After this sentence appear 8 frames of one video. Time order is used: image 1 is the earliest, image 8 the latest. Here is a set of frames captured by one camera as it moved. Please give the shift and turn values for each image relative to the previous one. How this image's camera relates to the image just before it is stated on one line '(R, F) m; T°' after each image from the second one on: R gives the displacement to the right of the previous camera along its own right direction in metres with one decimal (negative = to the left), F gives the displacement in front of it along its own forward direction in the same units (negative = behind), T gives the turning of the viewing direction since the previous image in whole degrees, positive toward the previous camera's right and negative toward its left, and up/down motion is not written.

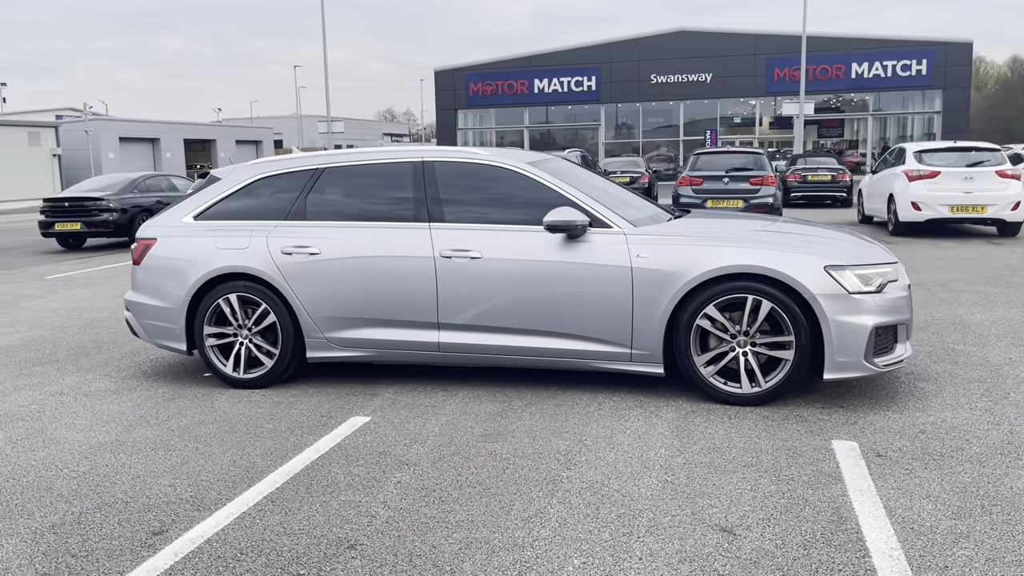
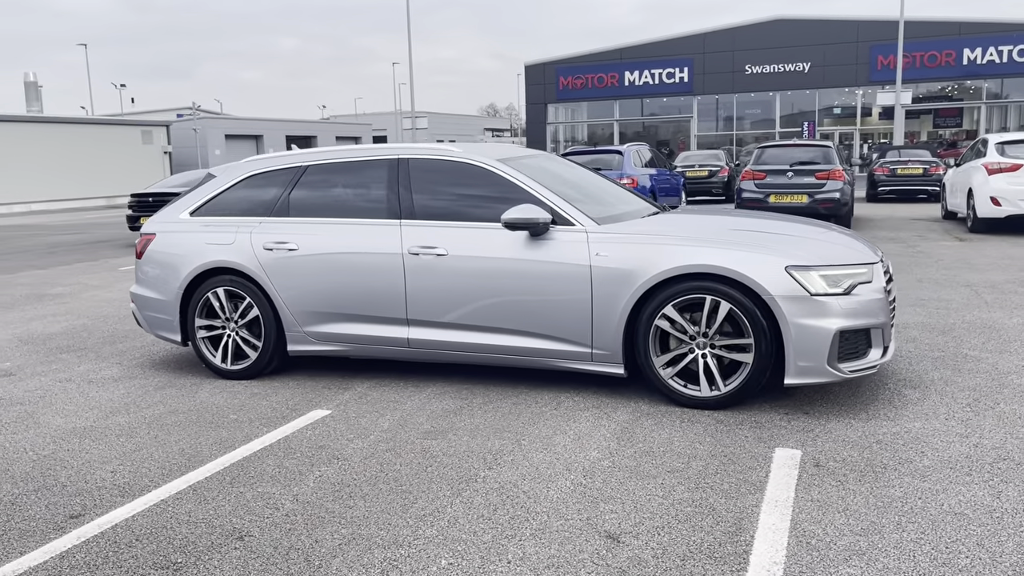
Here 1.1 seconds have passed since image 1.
(+0.8, +0.1) m; -6°
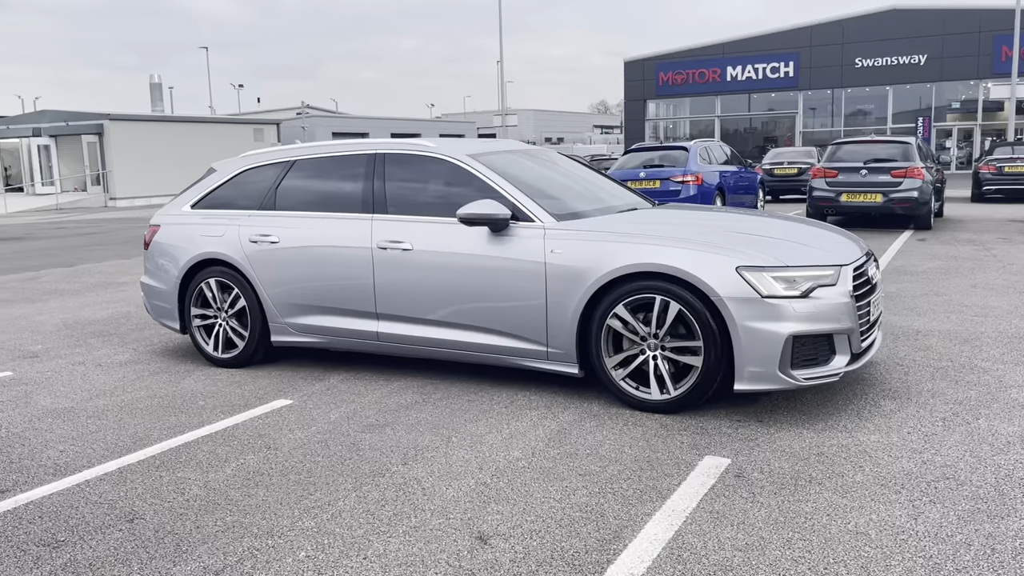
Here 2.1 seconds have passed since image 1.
(+0.8, +0.1) m; -7°
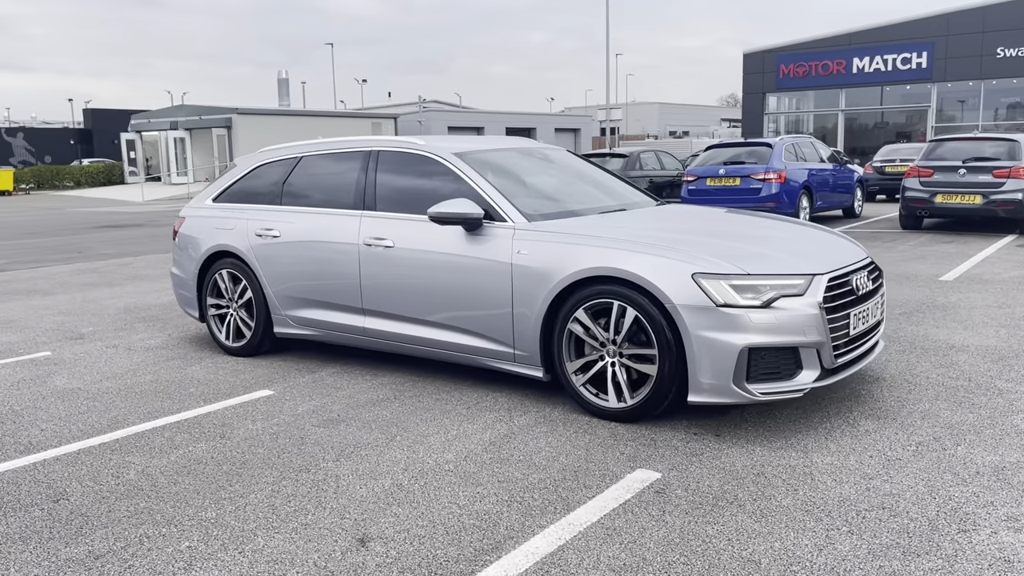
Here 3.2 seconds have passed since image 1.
(+0.8, +0.1) m; -8°
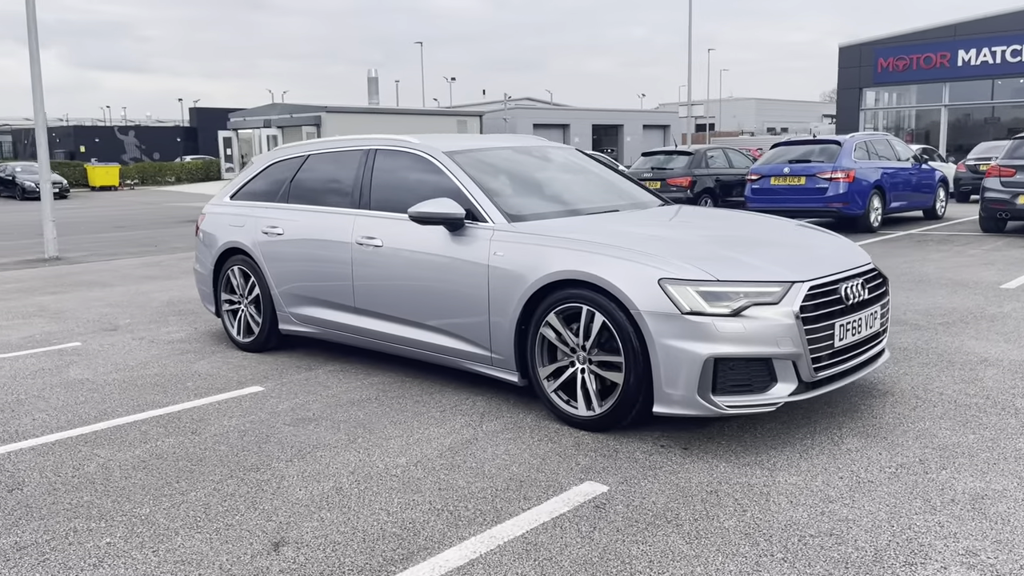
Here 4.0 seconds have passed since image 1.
(+0.6, +0.1) m; -6°
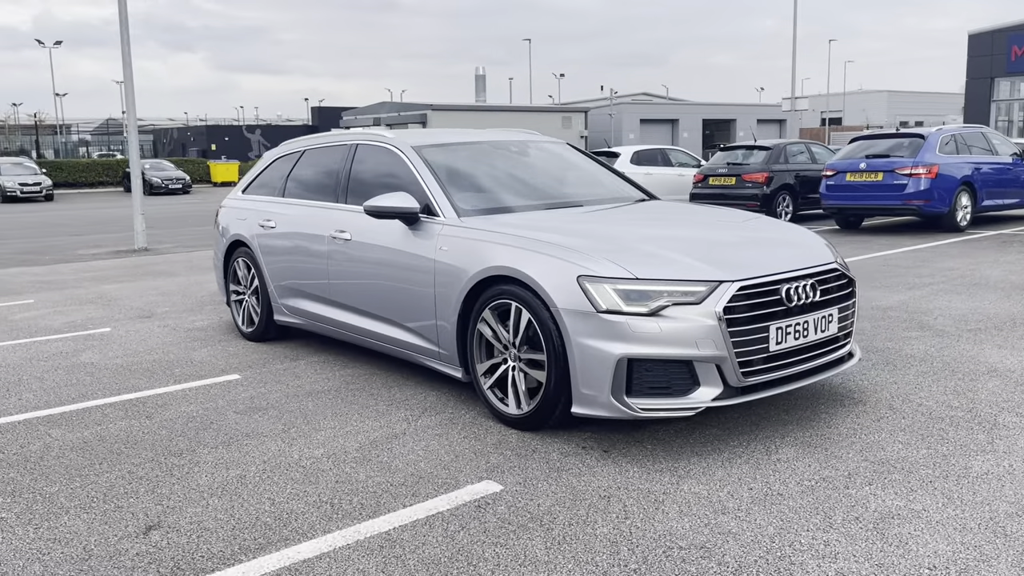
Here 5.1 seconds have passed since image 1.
(+0.9, +0.1) m; -7°
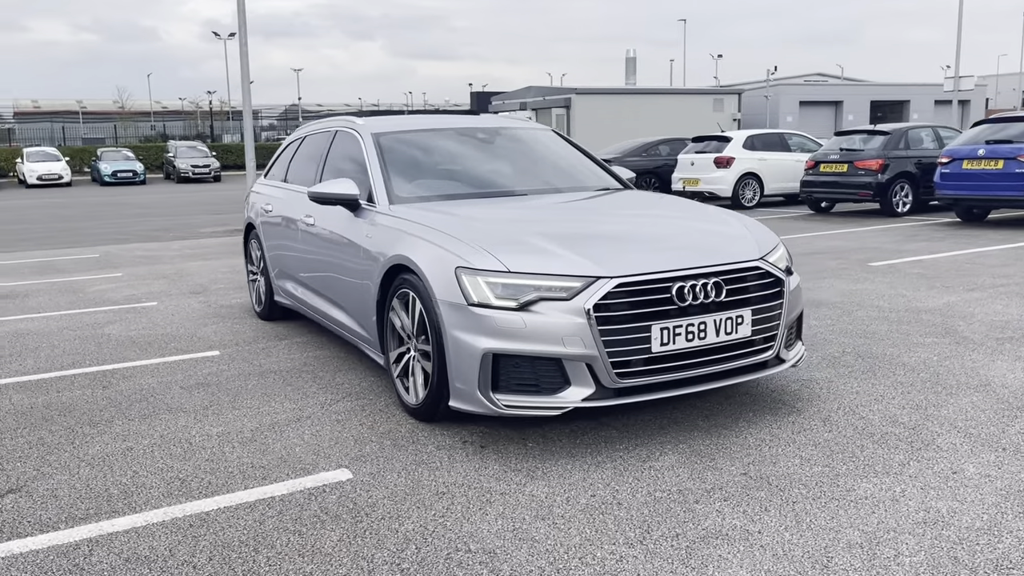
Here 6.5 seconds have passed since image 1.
(+1.2, +0.2) m; -10°
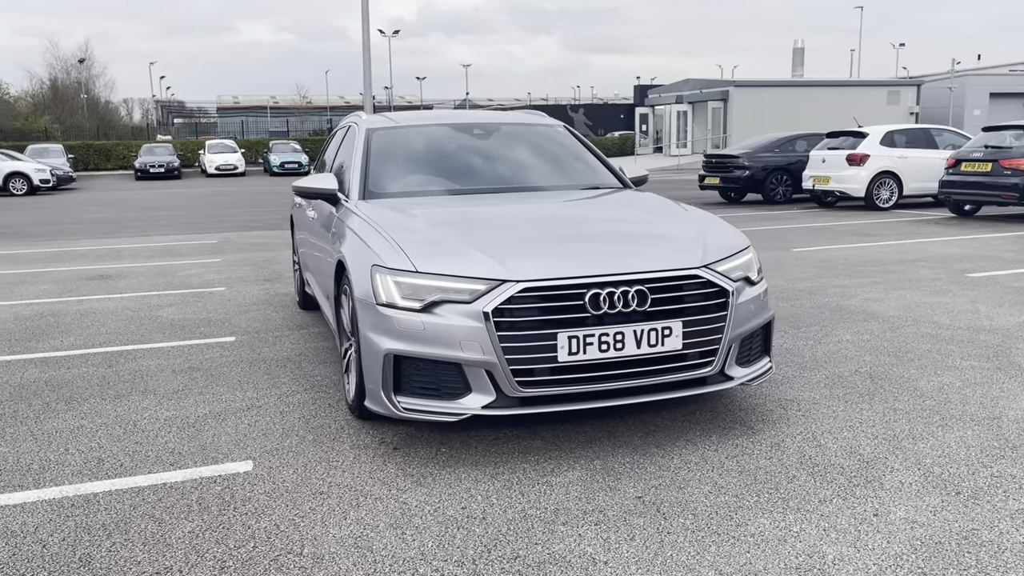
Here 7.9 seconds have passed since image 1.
(+1.0, +0.2) m; -11°
